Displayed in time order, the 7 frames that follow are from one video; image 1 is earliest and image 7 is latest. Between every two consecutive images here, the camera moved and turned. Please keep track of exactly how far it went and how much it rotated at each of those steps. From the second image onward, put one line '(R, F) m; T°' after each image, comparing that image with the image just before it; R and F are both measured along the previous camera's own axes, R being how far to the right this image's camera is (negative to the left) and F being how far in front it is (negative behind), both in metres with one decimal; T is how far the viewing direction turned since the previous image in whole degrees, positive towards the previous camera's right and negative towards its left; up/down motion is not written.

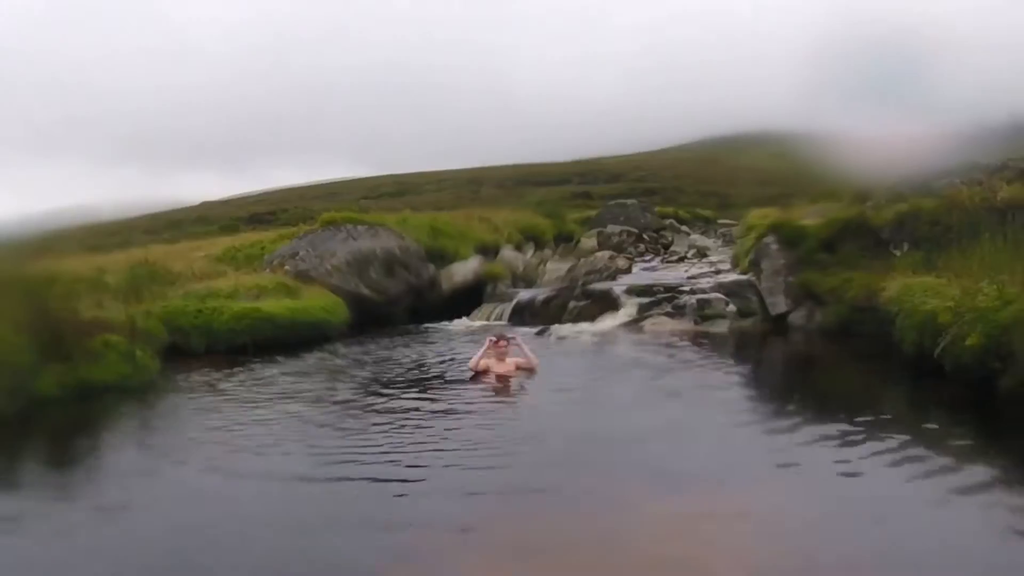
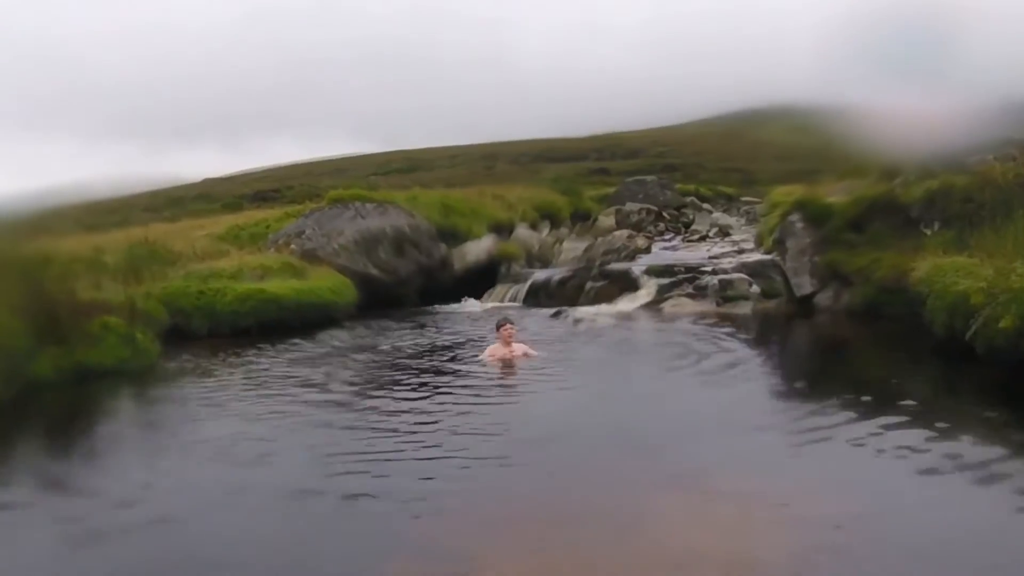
(0.0, +0.6) m; -1°
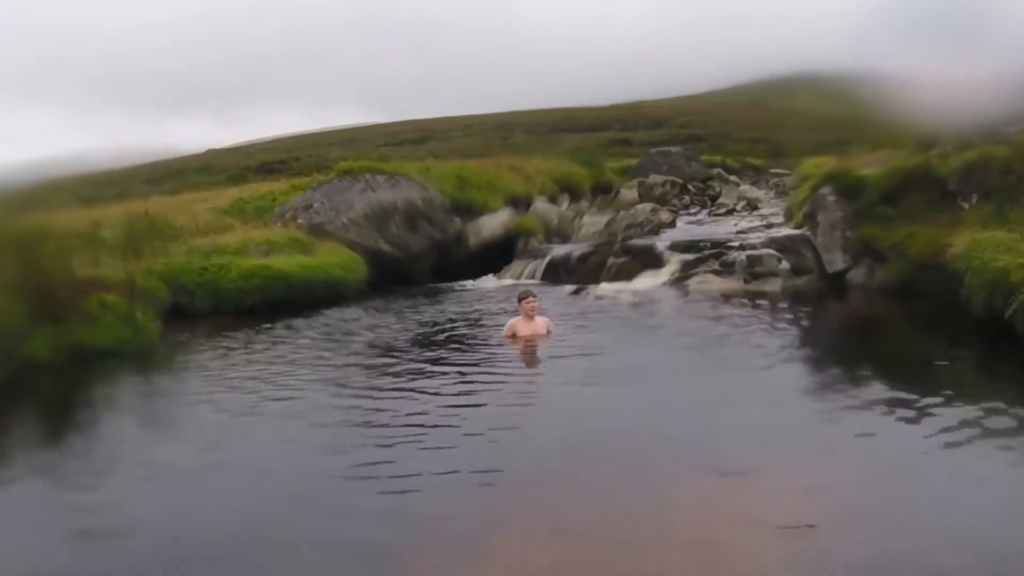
(0.0, +0.7) m; -1°
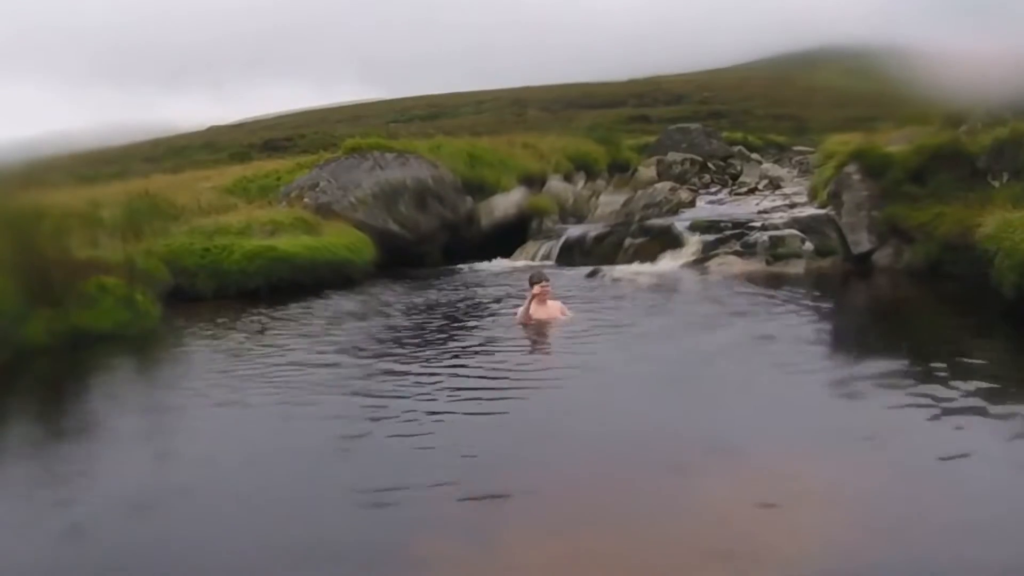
(0.0, +0.5) m; -1°
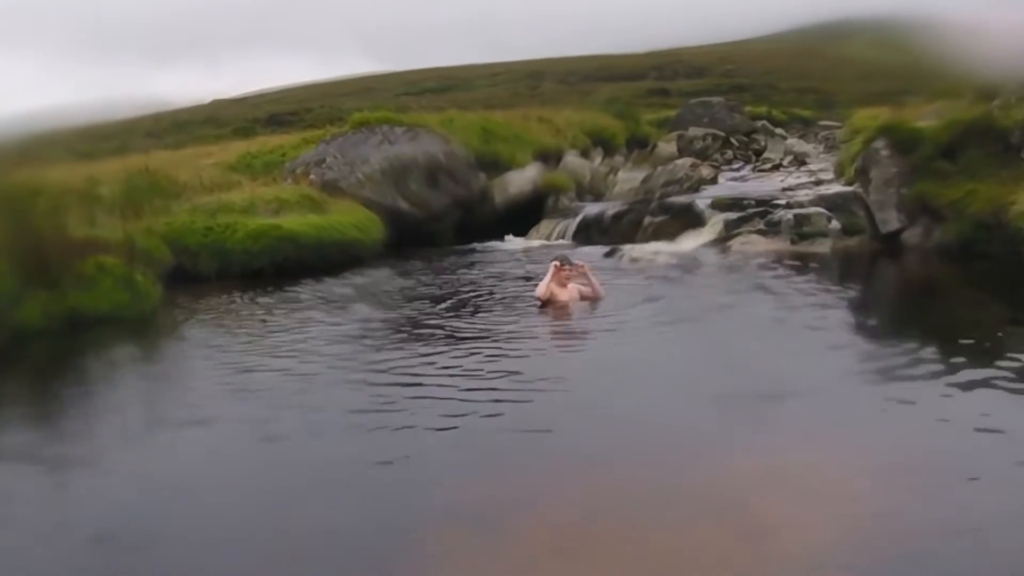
(0.0, +0.5) m; -1°
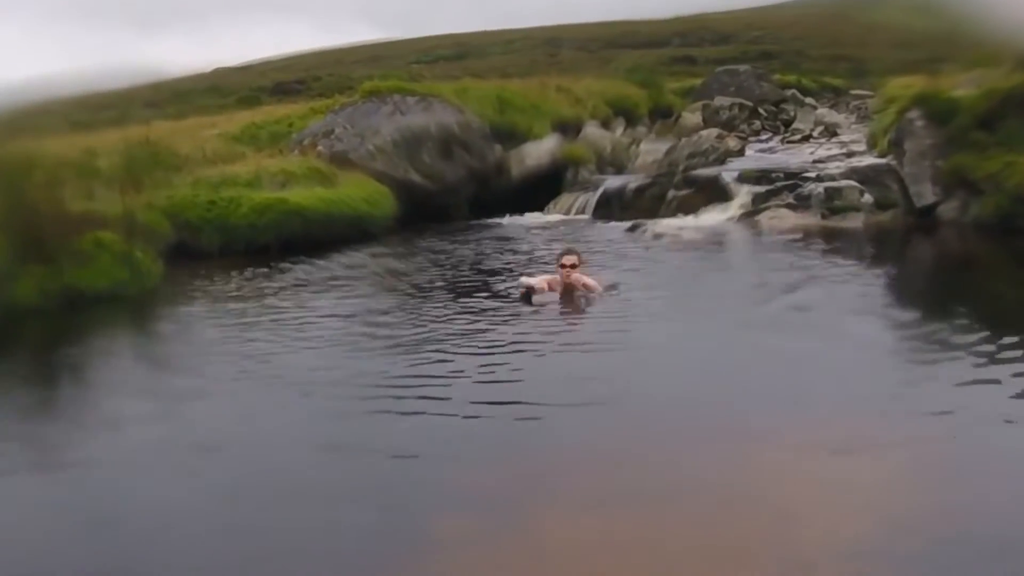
(0.0, +0.6) m; -1°
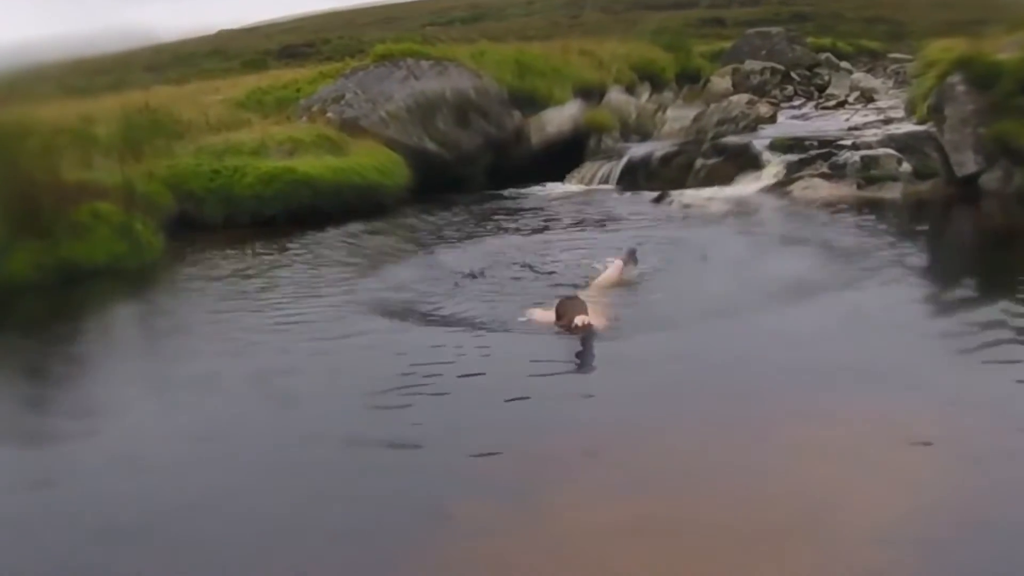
(0.0, +0.6) m; -1°
